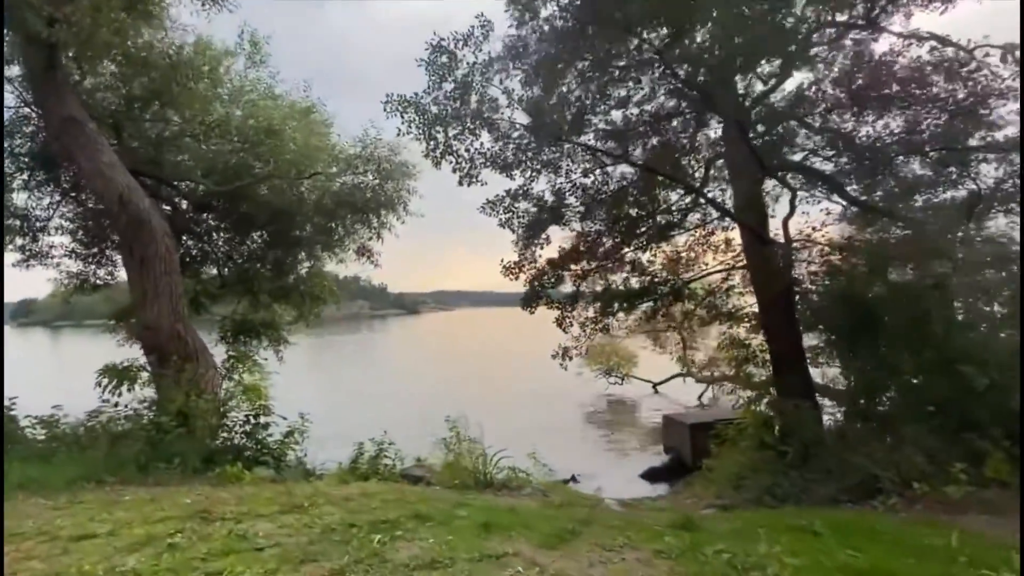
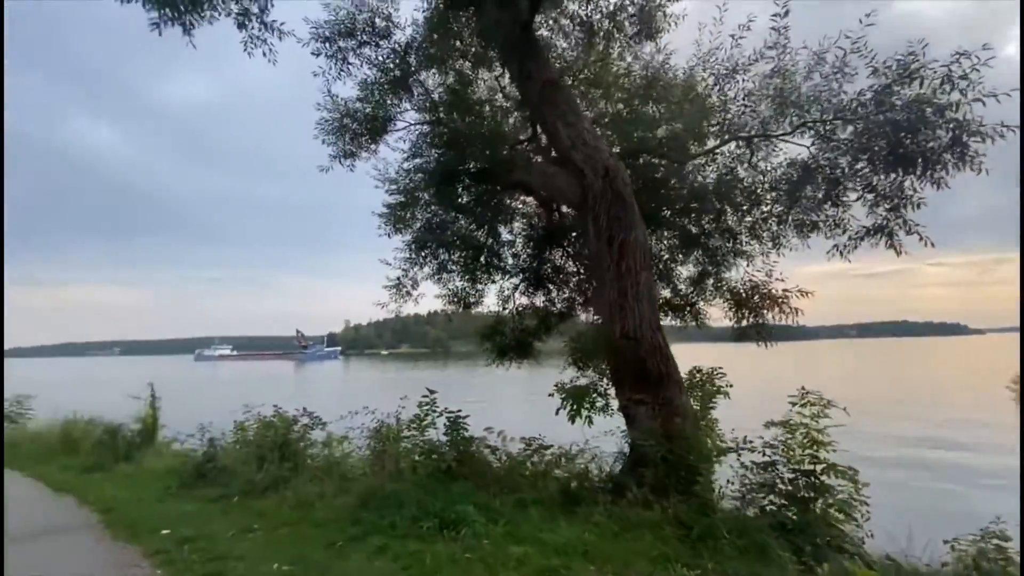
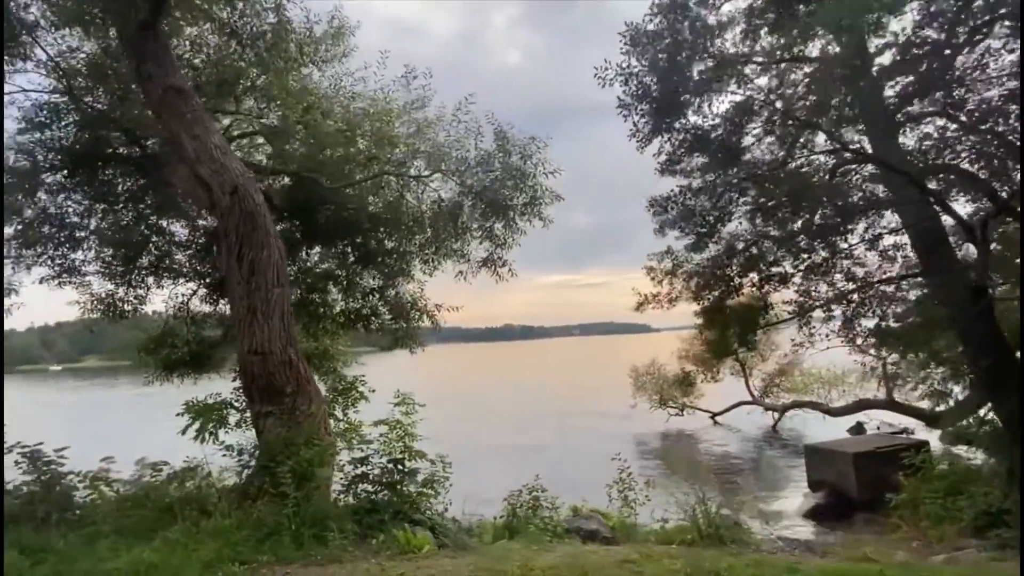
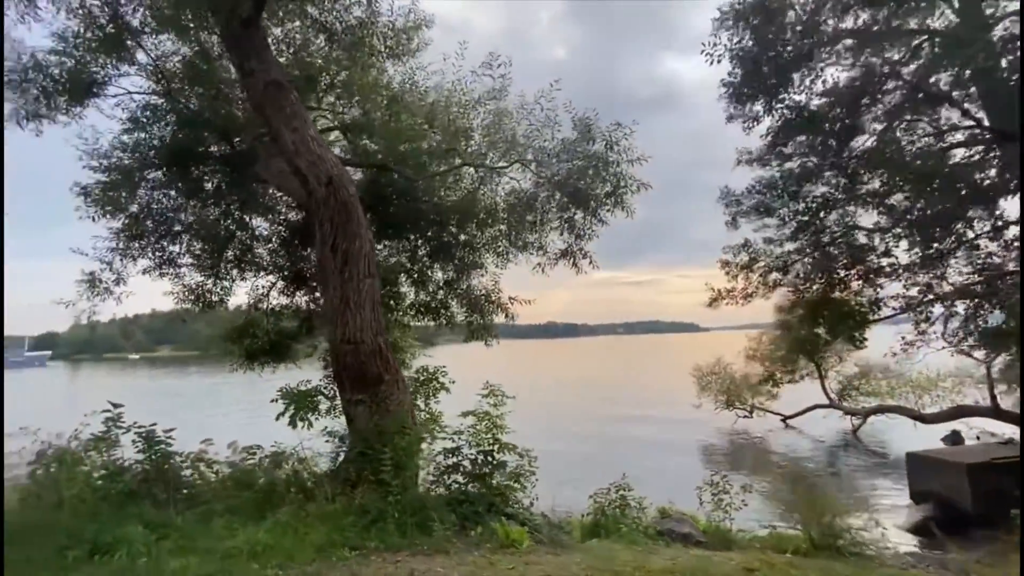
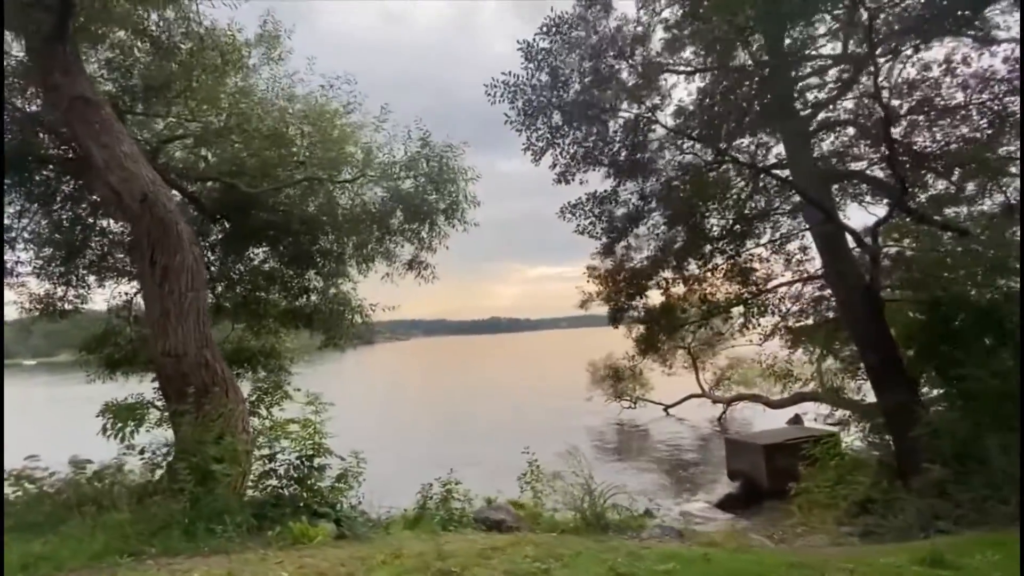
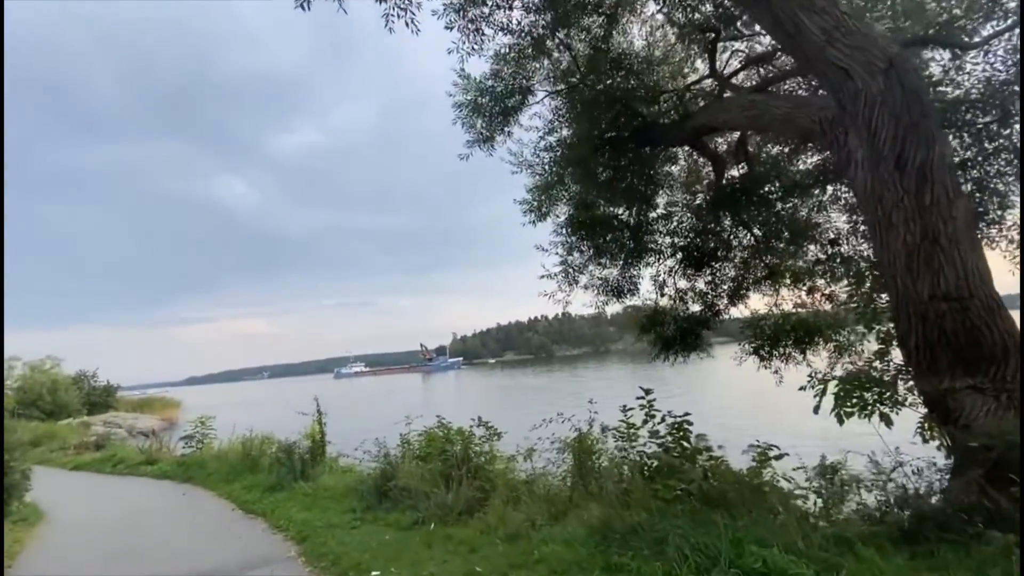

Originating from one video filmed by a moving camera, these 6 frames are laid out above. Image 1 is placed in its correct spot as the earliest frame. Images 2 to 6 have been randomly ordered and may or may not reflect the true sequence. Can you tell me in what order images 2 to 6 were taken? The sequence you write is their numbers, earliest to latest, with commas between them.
5, 3, 4, 2, 6
